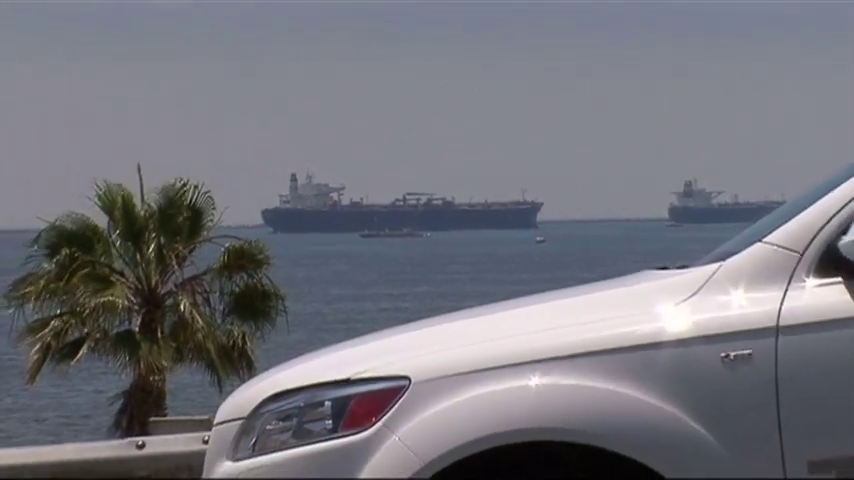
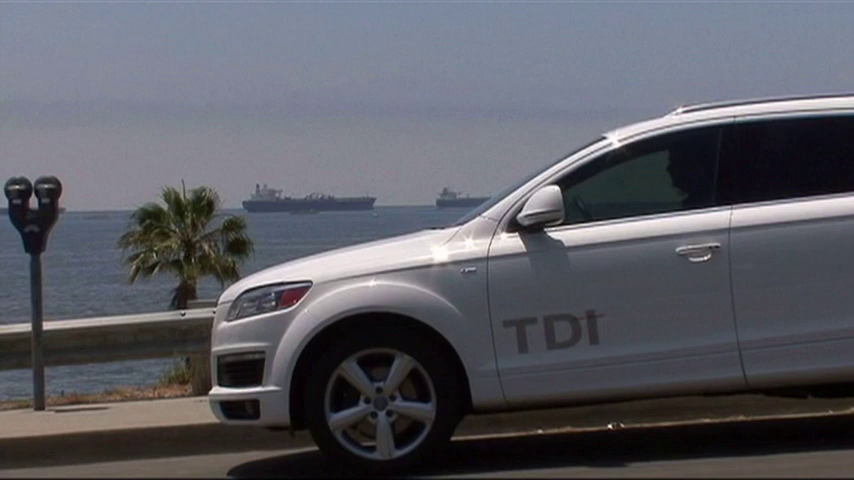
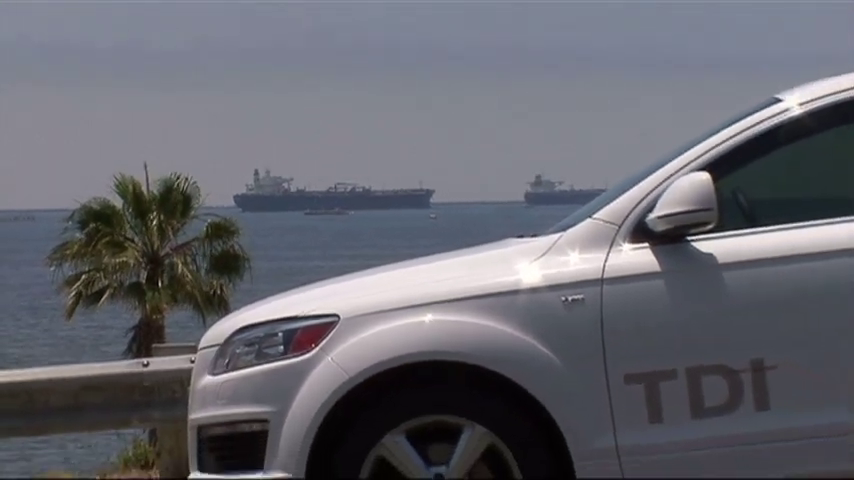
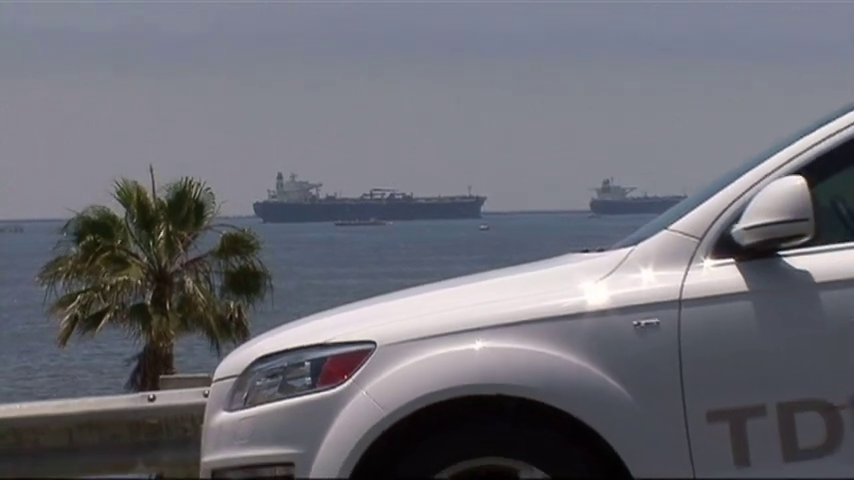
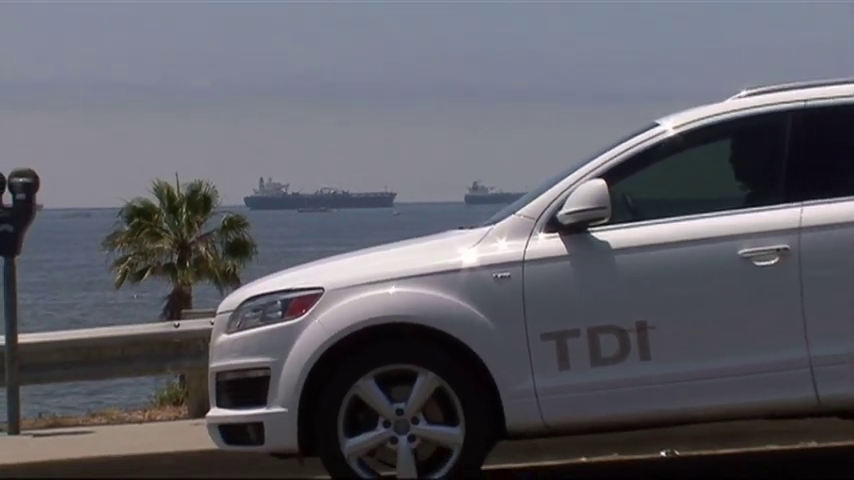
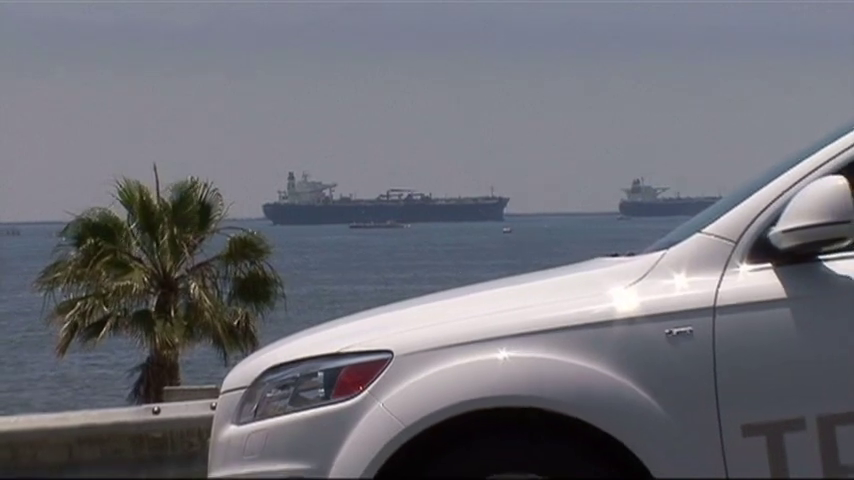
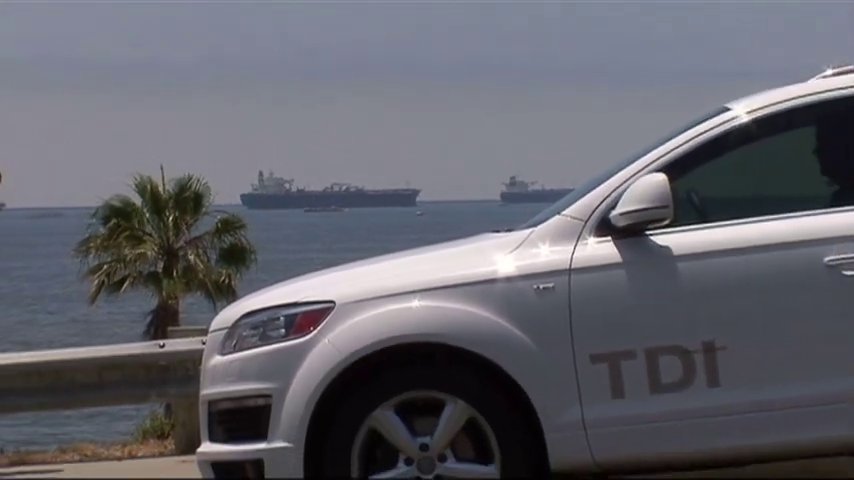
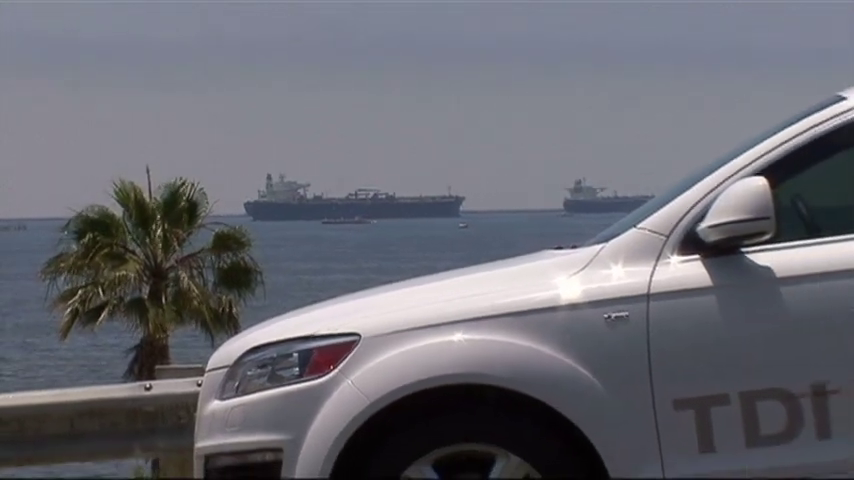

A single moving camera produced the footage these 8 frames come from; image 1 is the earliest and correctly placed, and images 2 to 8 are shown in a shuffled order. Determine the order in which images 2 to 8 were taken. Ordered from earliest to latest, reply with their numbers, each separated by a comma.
6, 4, 8, 3, 7, 5, 2
